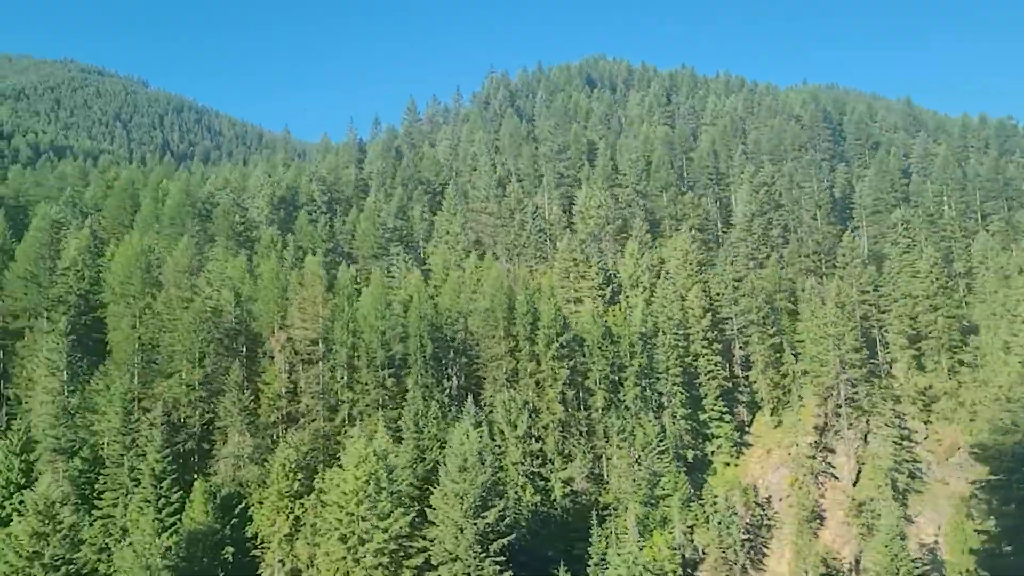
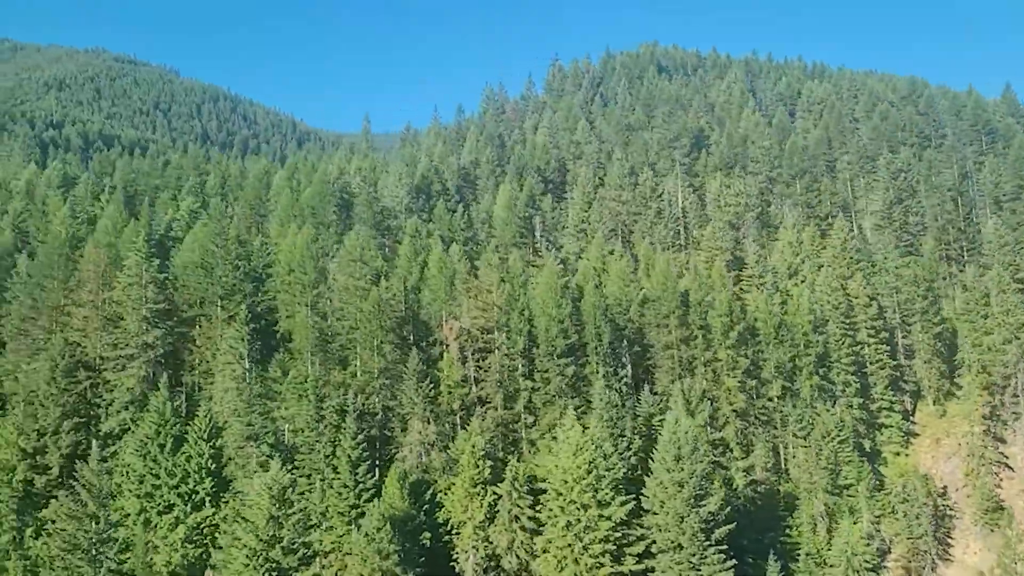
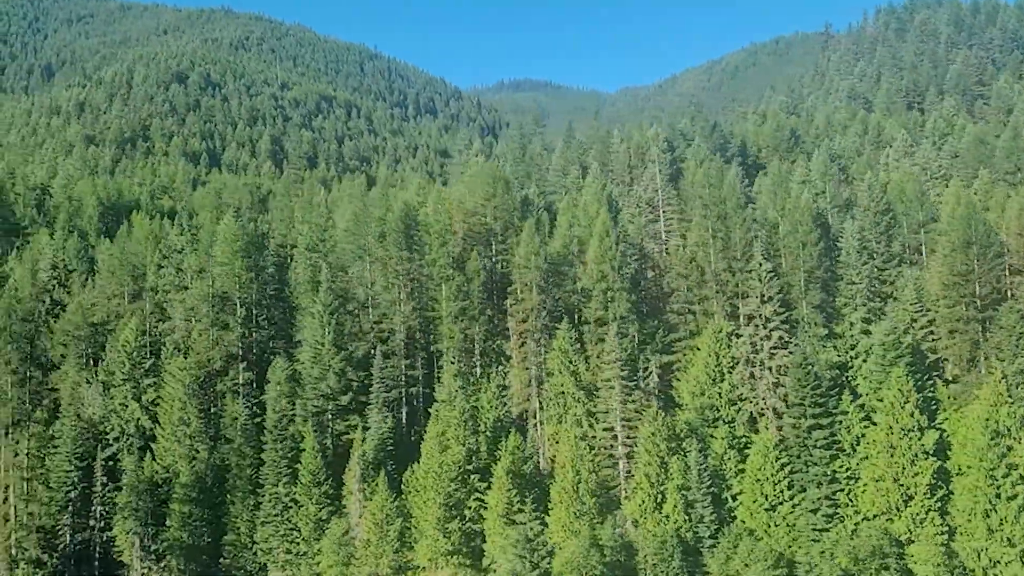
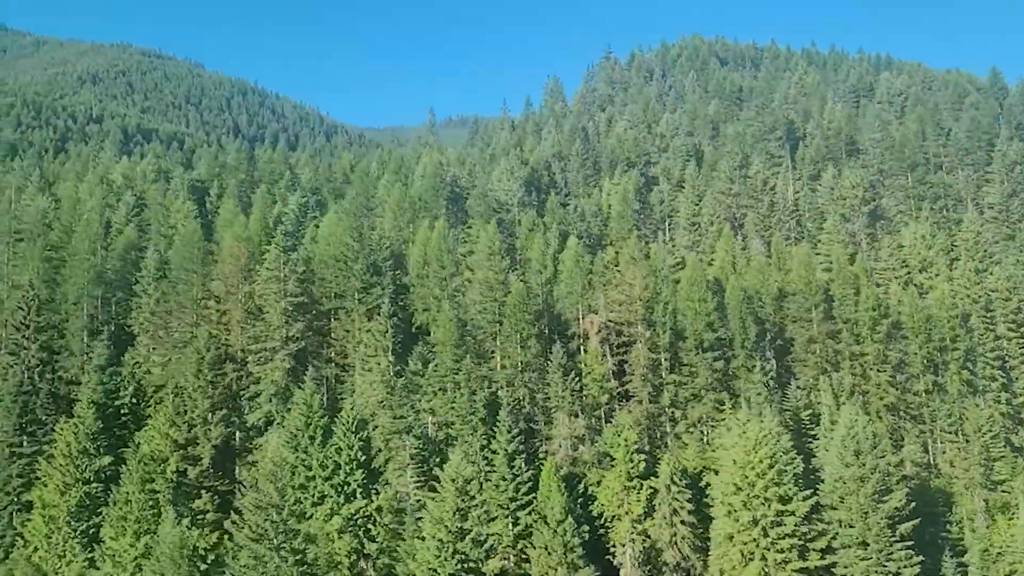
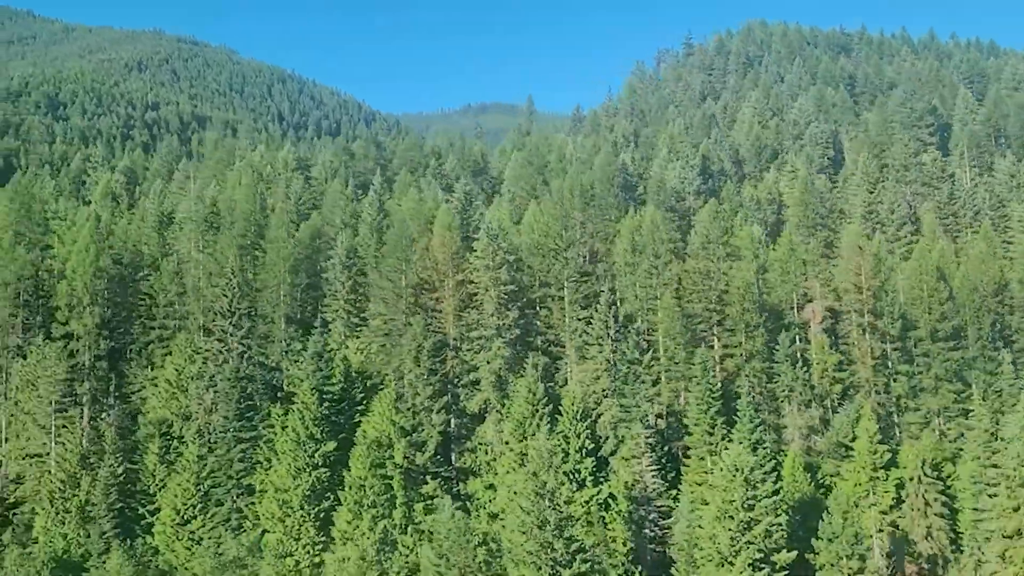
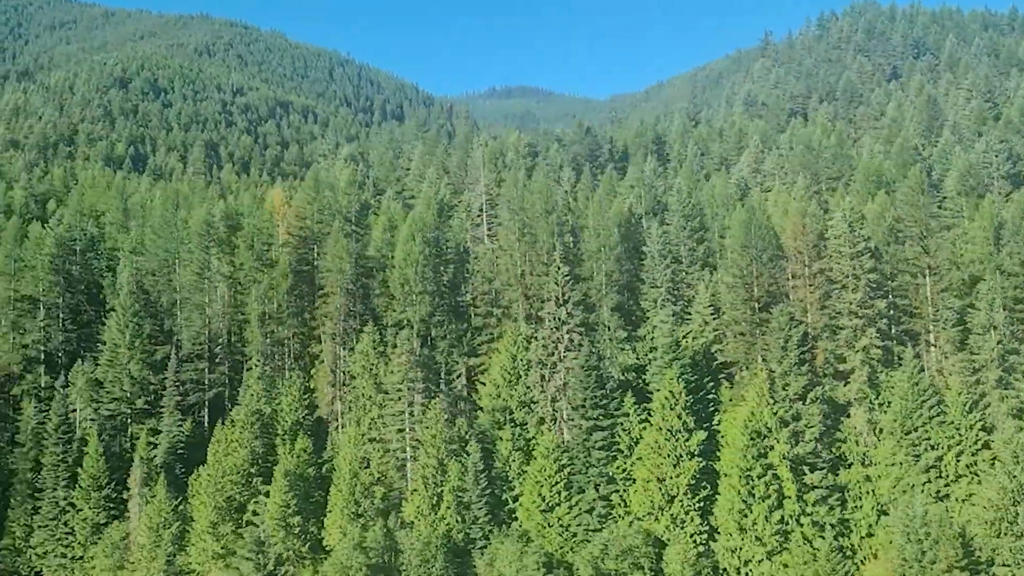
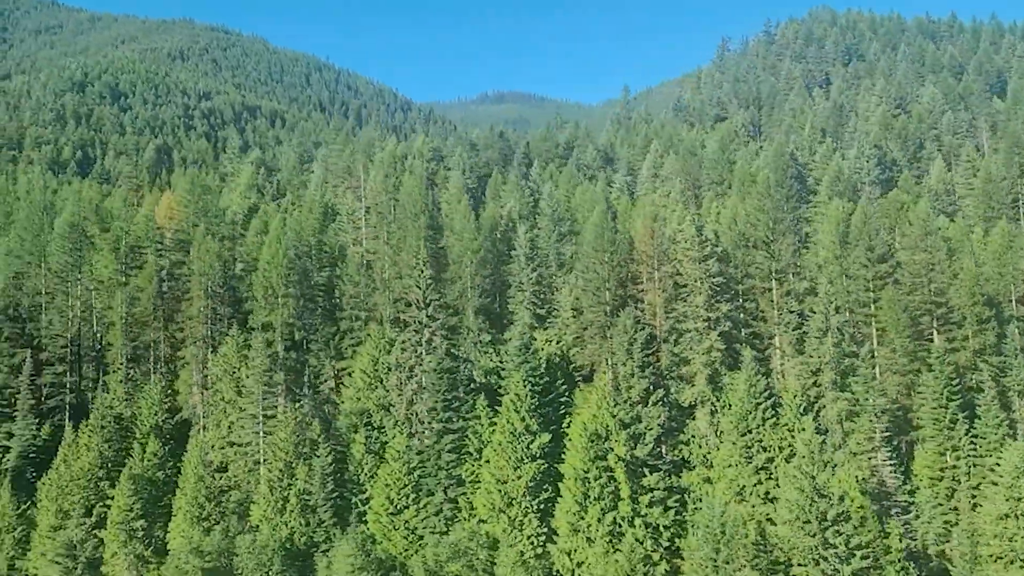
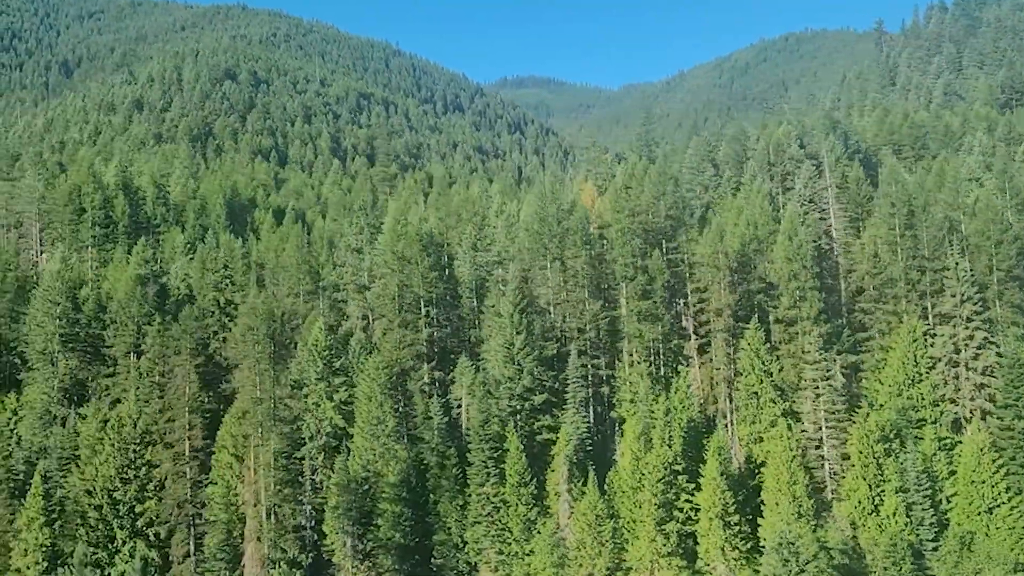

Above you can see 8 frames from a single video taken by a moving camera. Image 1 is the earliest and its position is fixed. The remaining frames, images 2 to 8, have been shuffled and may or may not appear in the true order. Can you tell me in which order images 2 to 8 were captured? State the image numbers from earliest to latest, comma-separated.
2, 4, 5, 7, 6, 3, 8
